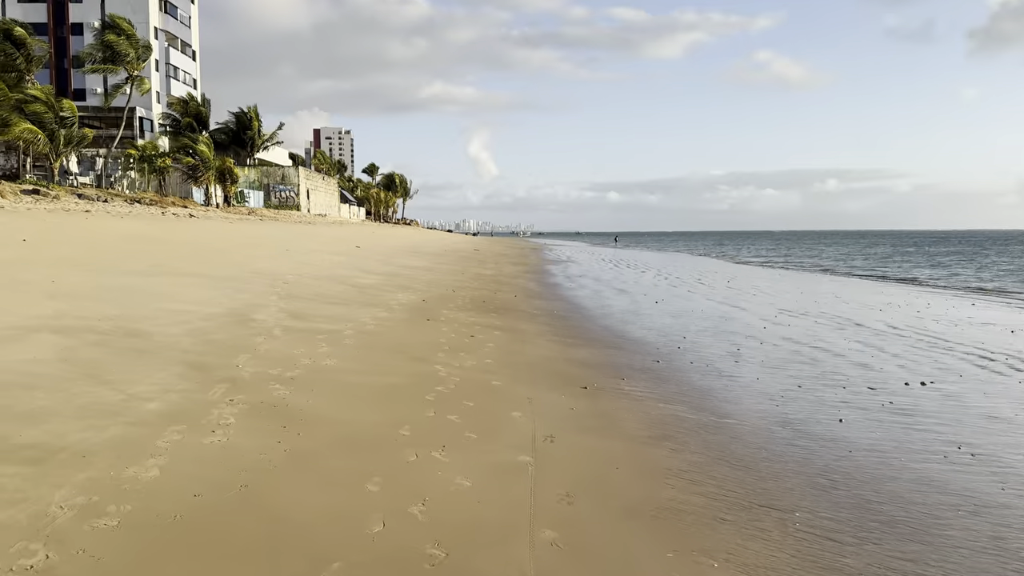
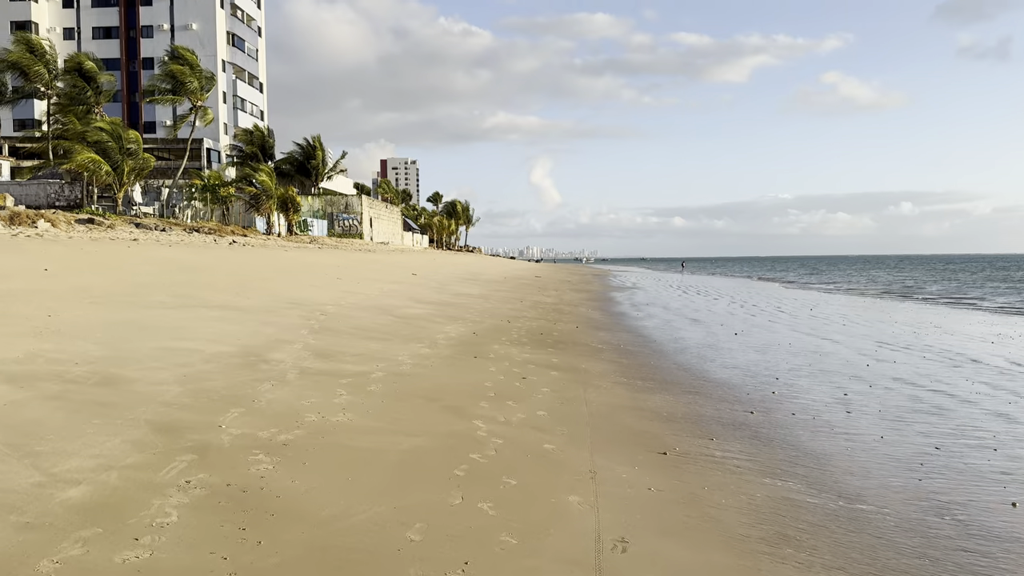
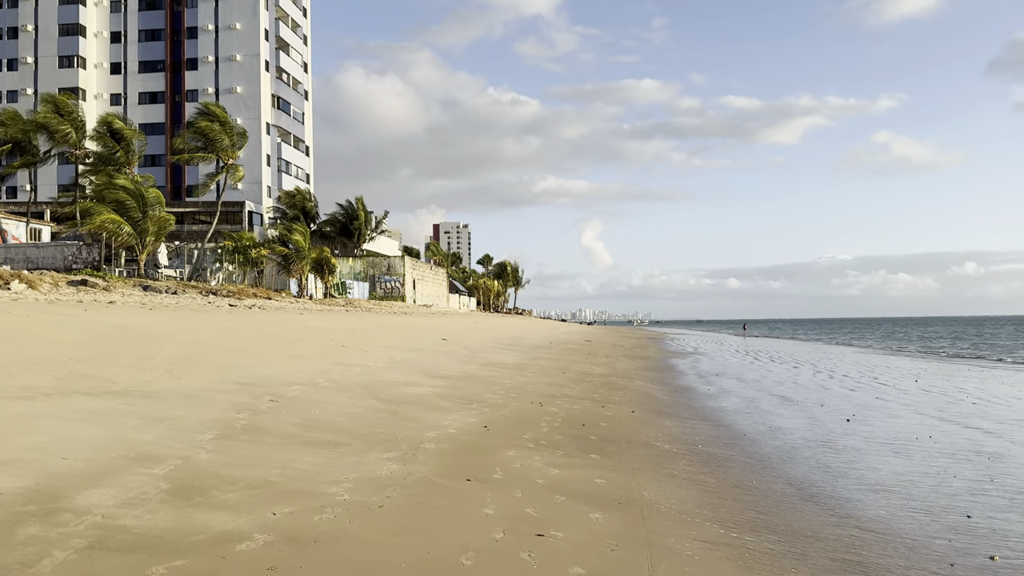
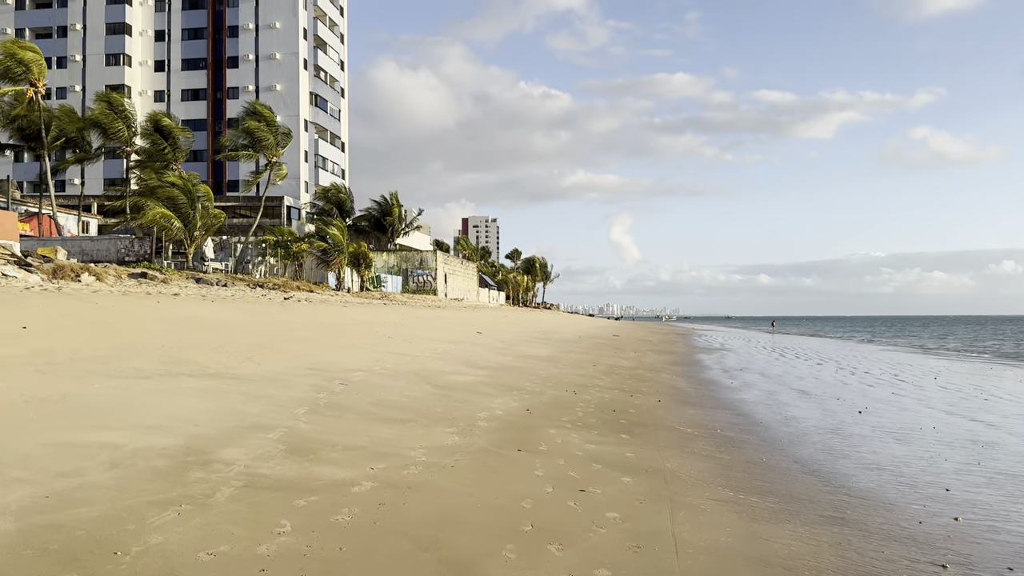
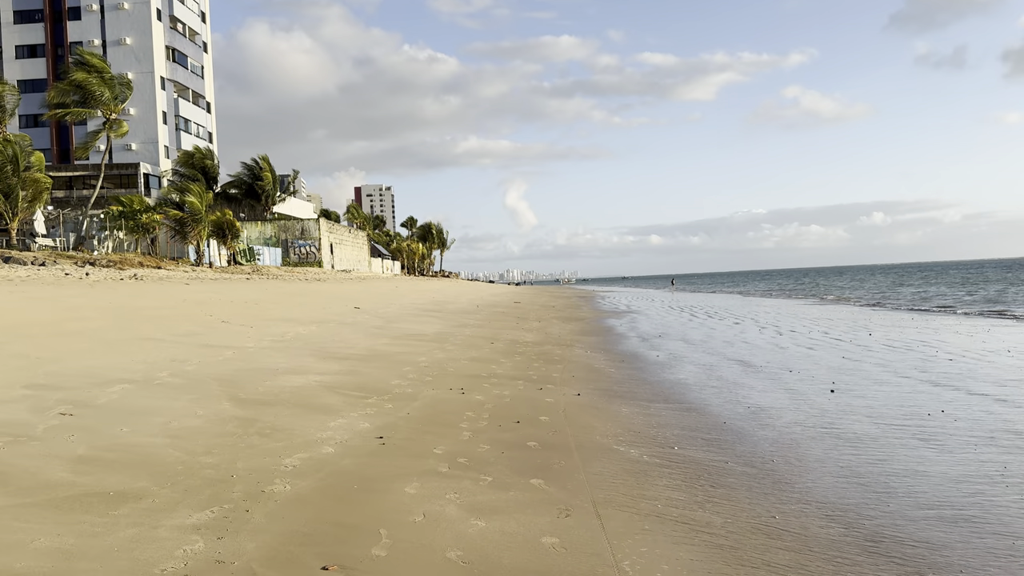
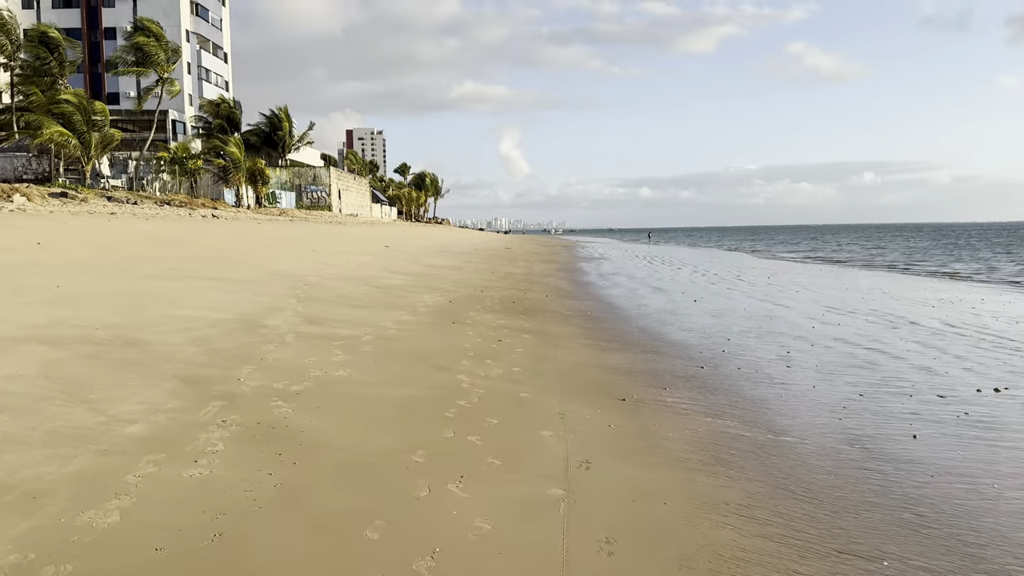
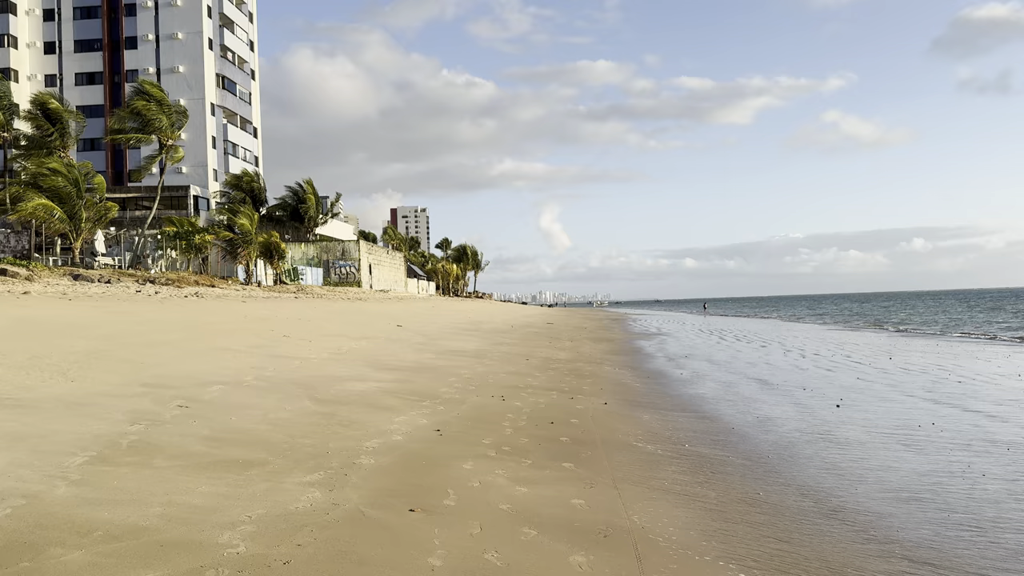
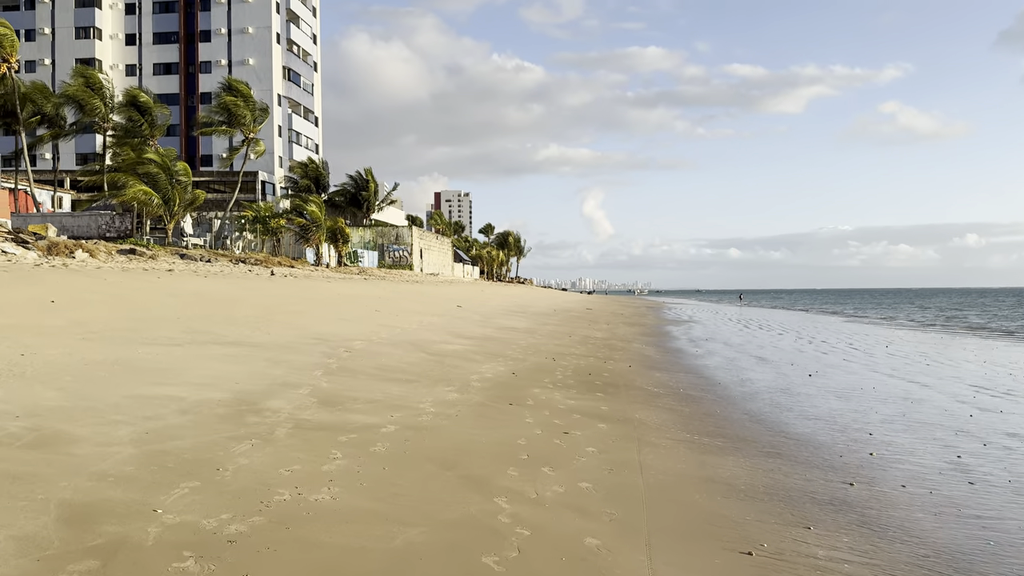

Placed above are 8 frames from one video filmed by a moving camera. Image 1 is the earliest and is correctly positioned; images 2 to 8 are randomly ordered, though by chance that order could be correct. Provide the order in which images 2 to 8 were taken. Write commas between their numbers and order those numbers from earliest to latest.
6, 2, 8, 4, 3, 7, 5
